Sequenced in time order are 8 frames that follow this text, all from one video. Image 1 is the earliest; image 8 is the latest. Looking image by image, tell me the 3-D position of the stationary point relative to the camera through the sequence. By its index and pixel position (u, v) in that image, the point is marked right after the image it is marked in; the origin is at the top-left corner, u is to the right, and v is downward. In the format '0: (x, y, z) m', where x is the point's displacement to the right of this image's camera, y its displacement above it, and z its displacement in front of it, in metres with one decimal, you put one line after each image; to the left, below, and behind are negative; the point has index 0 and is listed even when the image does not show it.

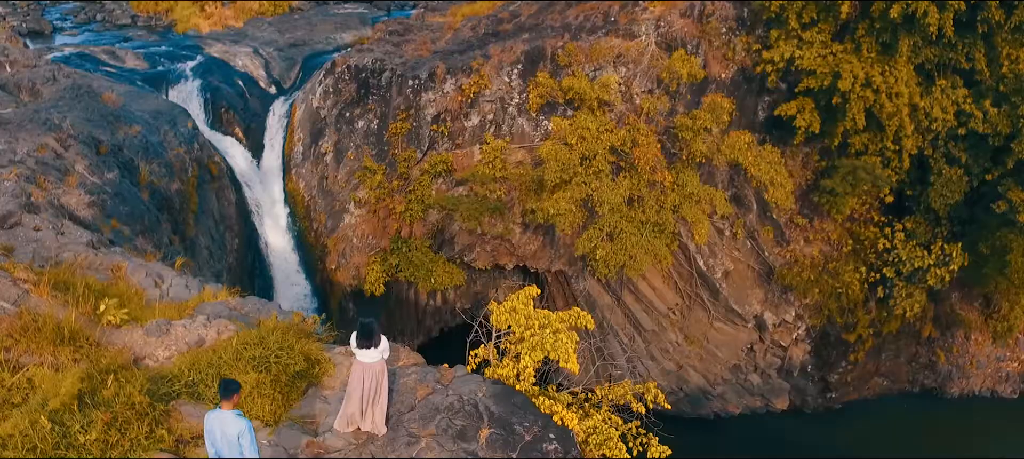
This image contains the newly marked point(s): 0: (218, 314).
0: (-3.4, -1.0, +8.2) m
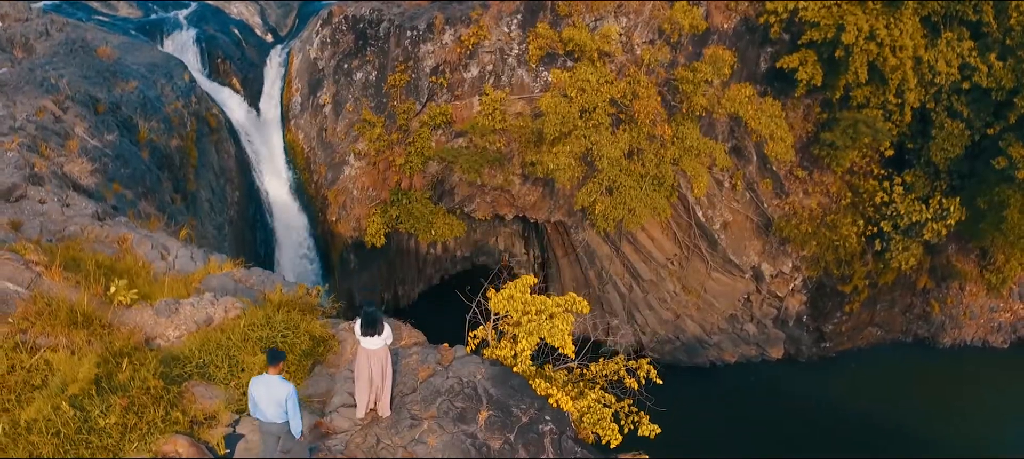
0: (-3.4, -0.7, +8.5) m
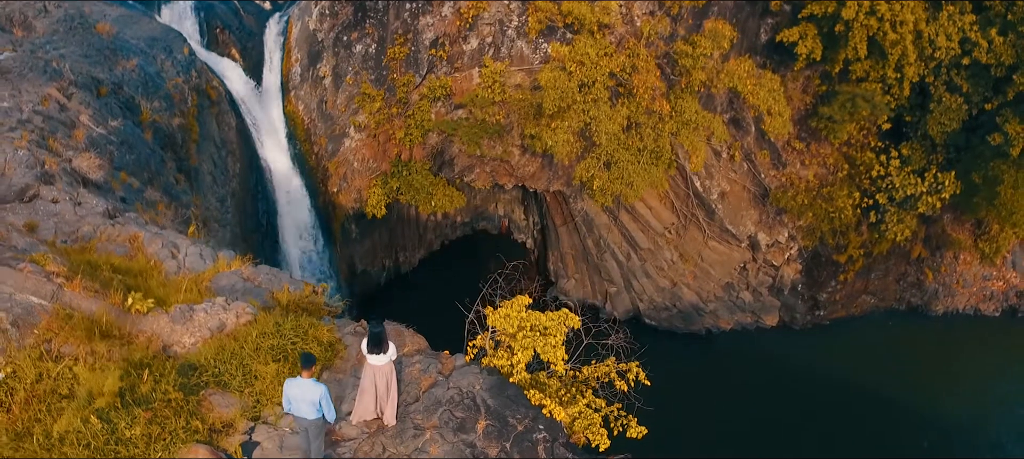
0: (-3.4, -0.7, +8.8) m
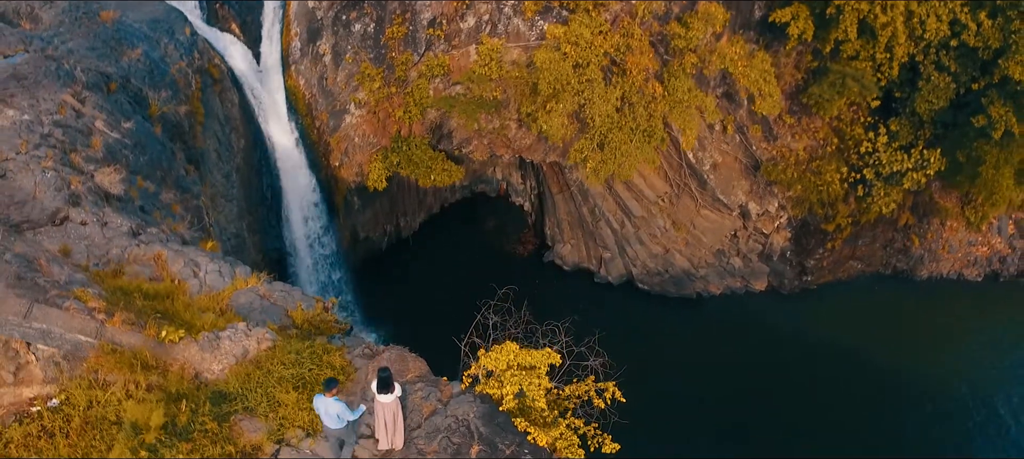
0: (-3.5, -1.0, +9.7) m
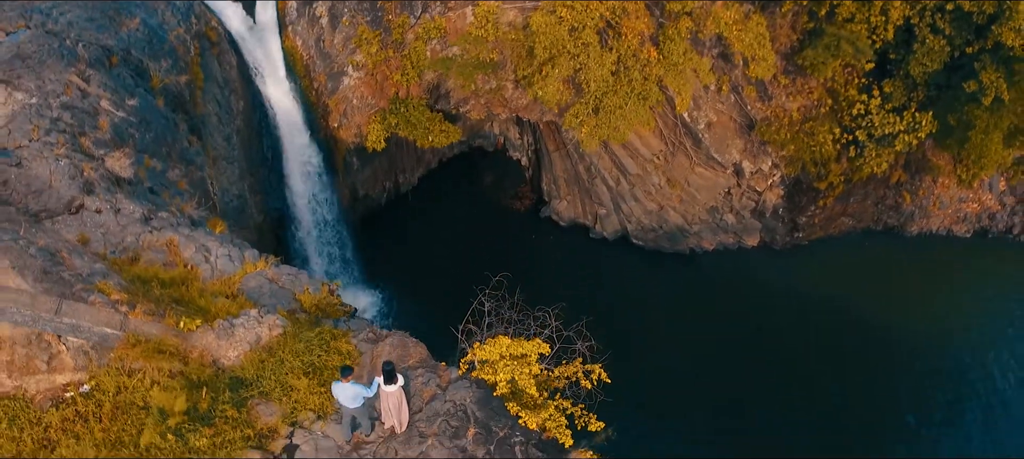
0: (-3.6, -0.8, +10.3) m
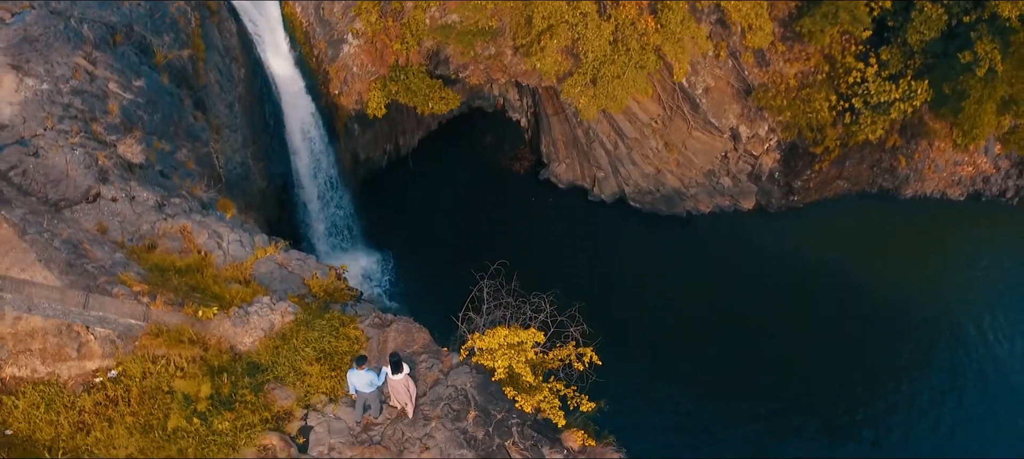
0: (-3.6, -0.7, +10.9) m
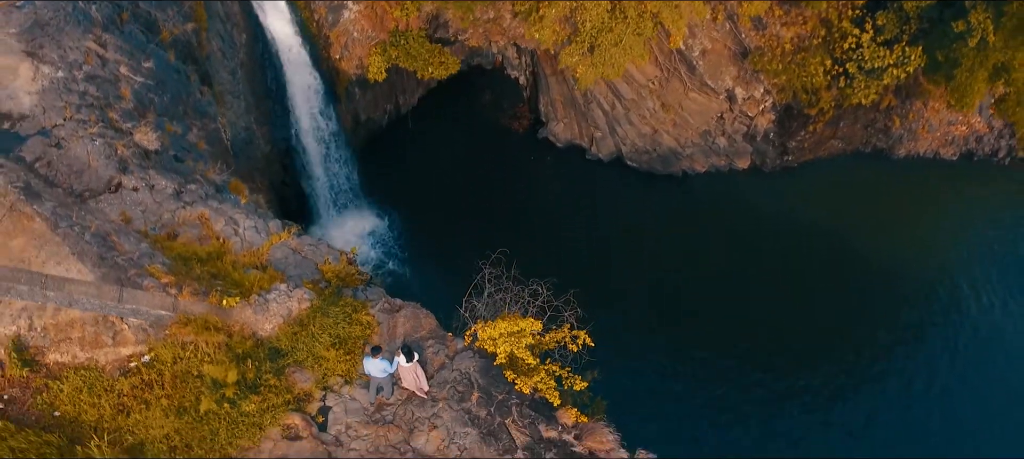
0: (-3.7, -0.5, +11.6) m
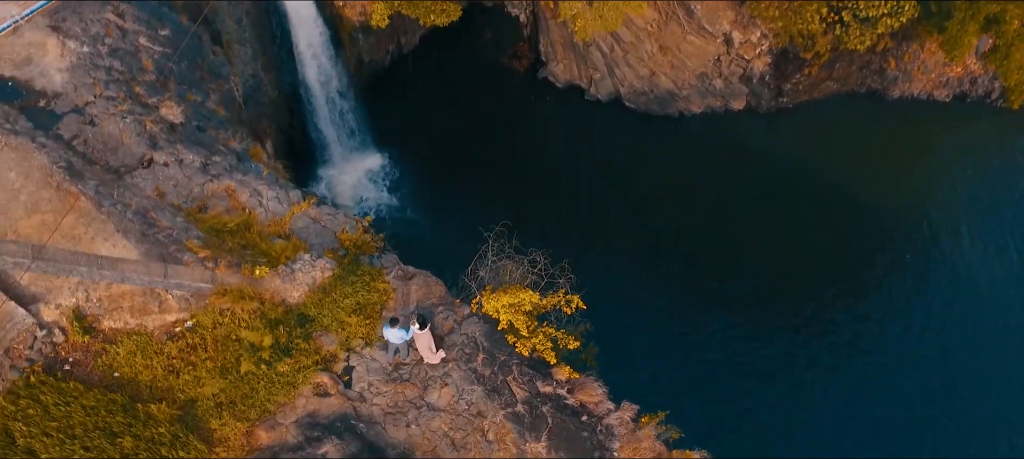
0: (-3.6, 0.0, +12.7) m
